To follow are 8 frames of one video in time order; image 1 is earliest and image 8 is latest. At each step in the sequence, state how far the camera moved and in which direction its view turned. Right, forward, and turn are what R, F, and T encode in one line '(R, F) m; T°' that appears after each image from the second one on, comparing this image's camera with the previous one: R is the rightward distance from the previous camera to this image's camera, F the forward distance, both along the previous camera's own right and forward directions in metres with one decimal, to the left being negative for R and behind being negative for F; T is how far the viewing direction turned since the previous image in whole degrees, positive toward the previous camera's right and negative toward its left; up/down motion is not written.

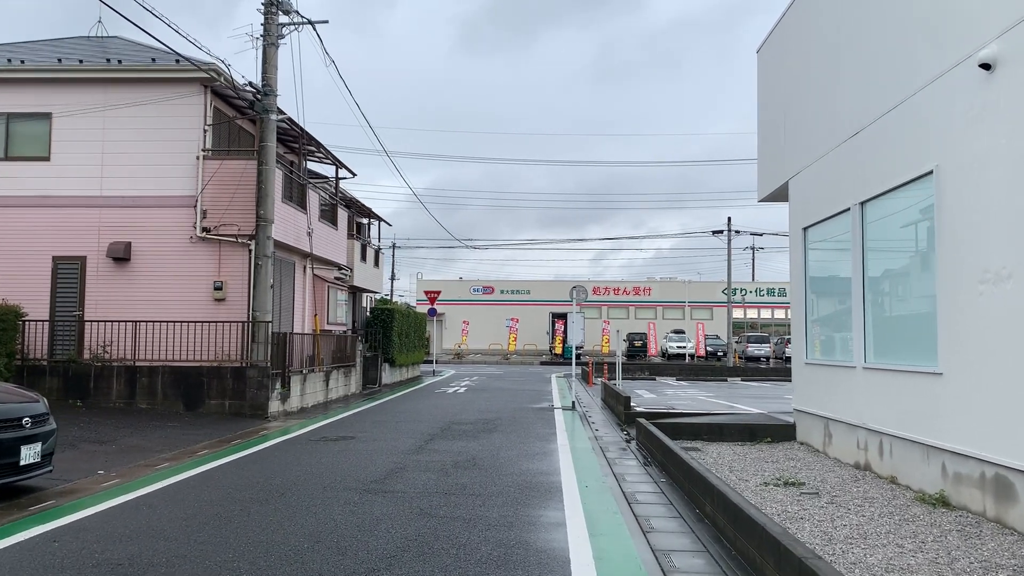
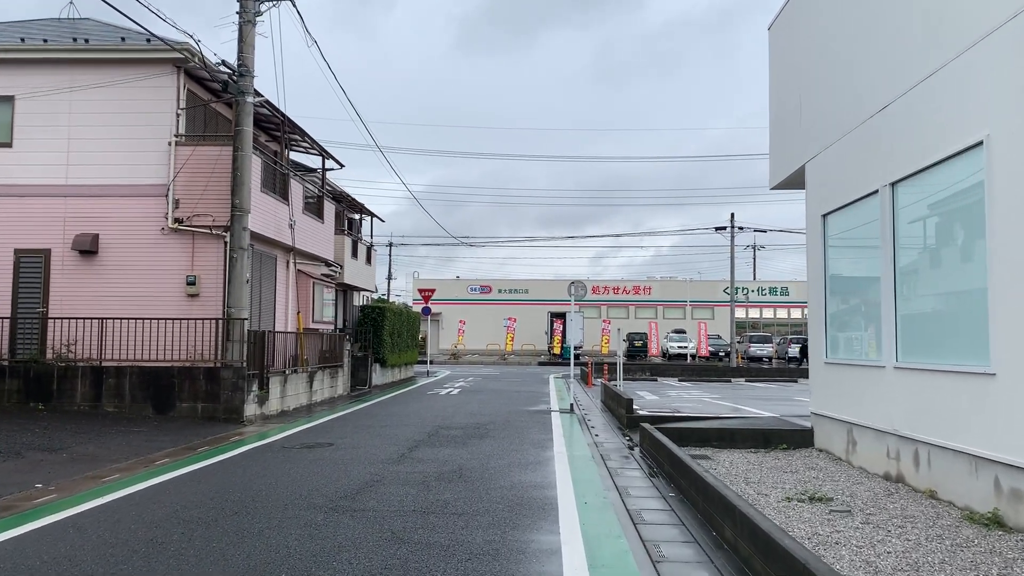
(+0.1, +0.9) m; 0°
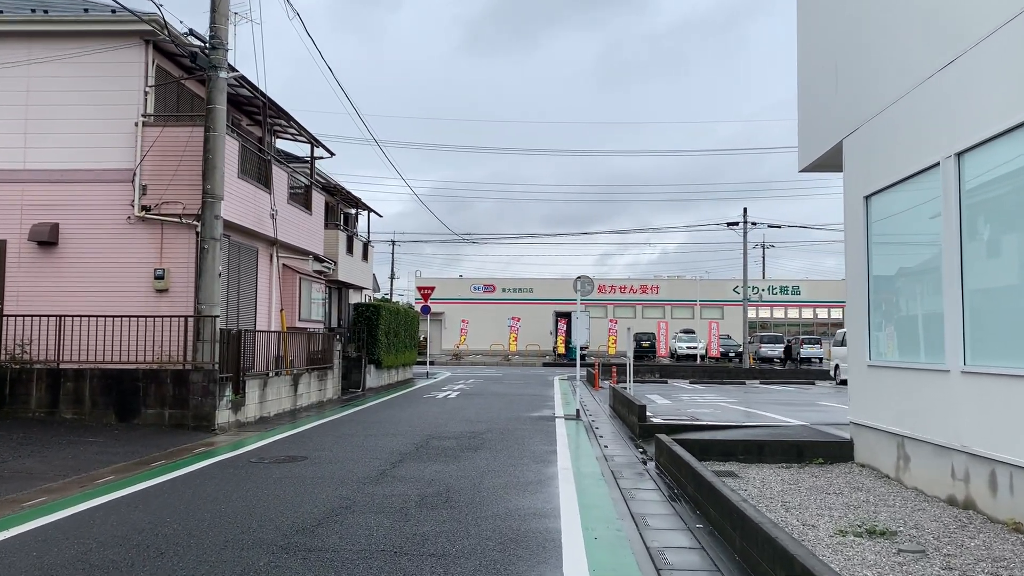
(+0.1, +1.1) m; 0°
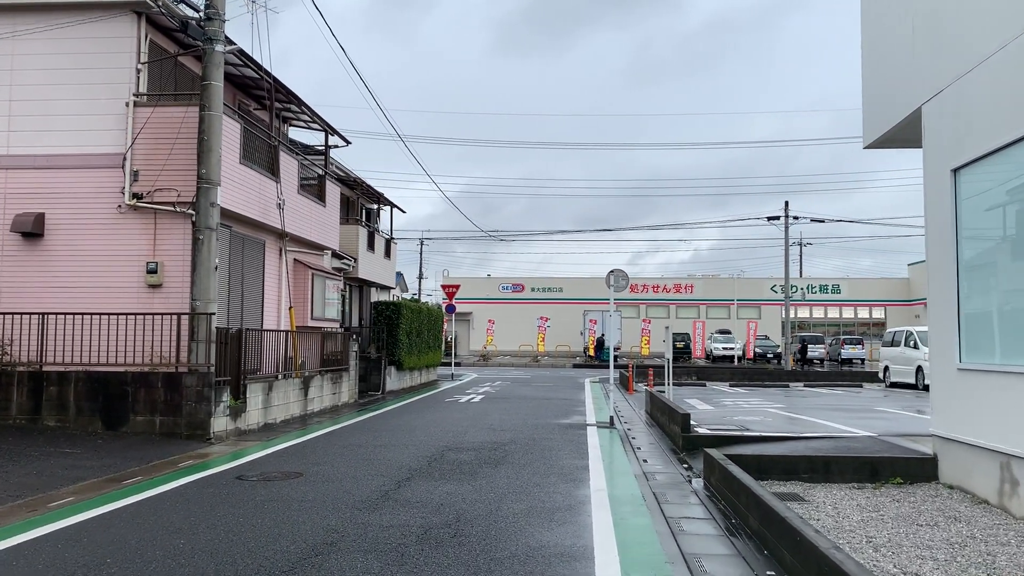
(+0.1, +1.1) m; -2°
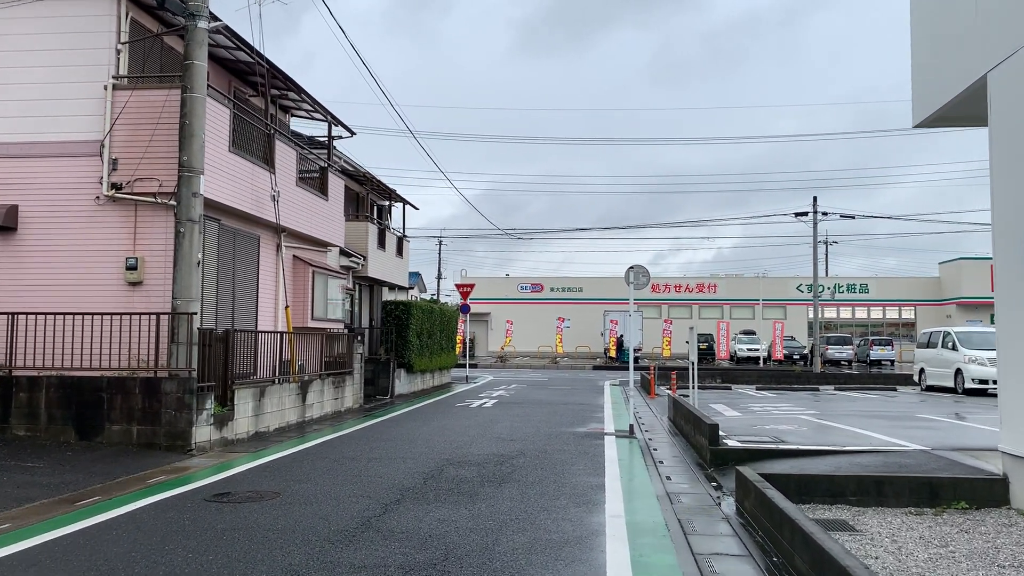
(+0.1, +0.9) m; -1°
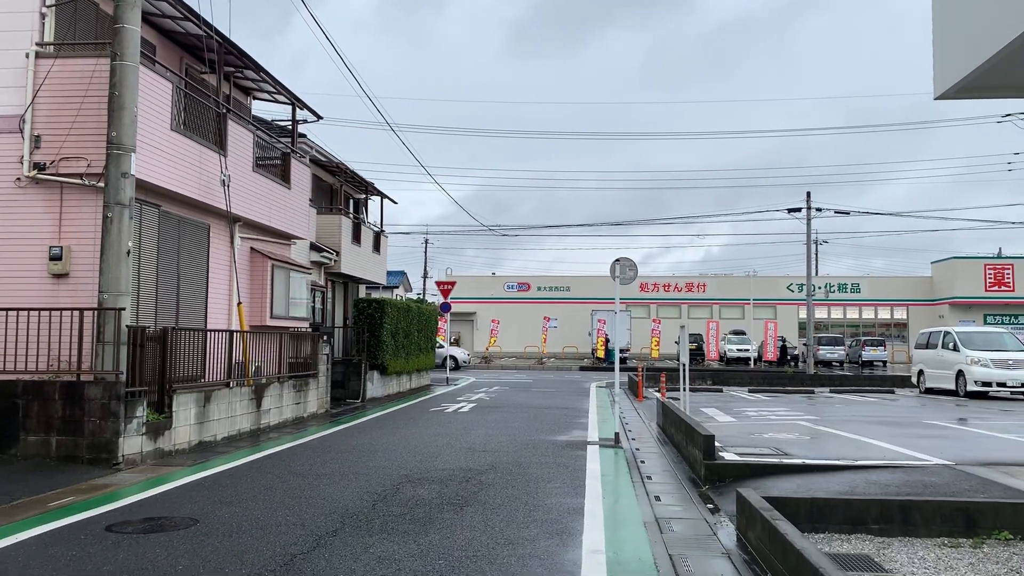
(+0.2, +1.0) m; +1°
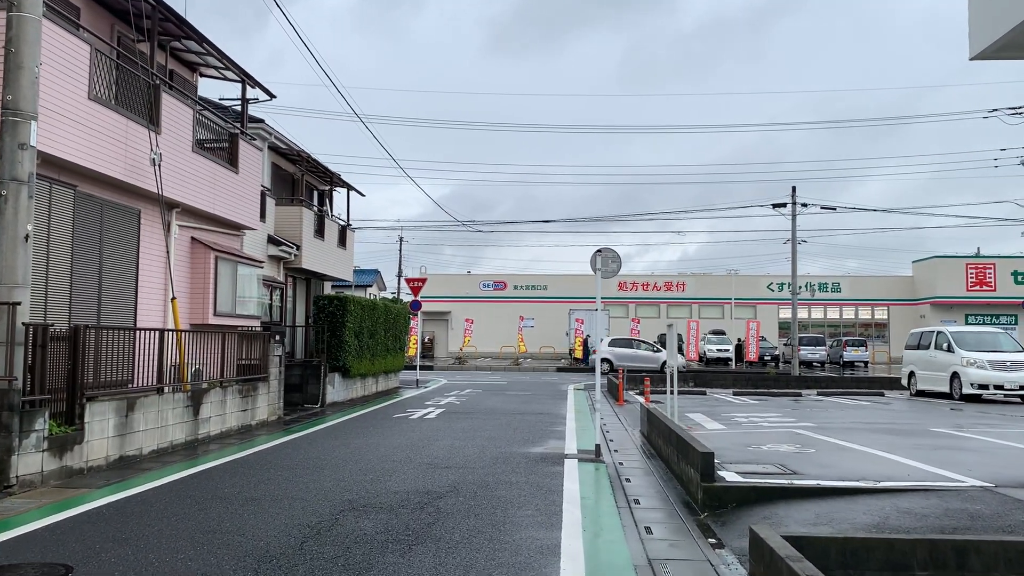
(+0.1, +1.1) m; +1°
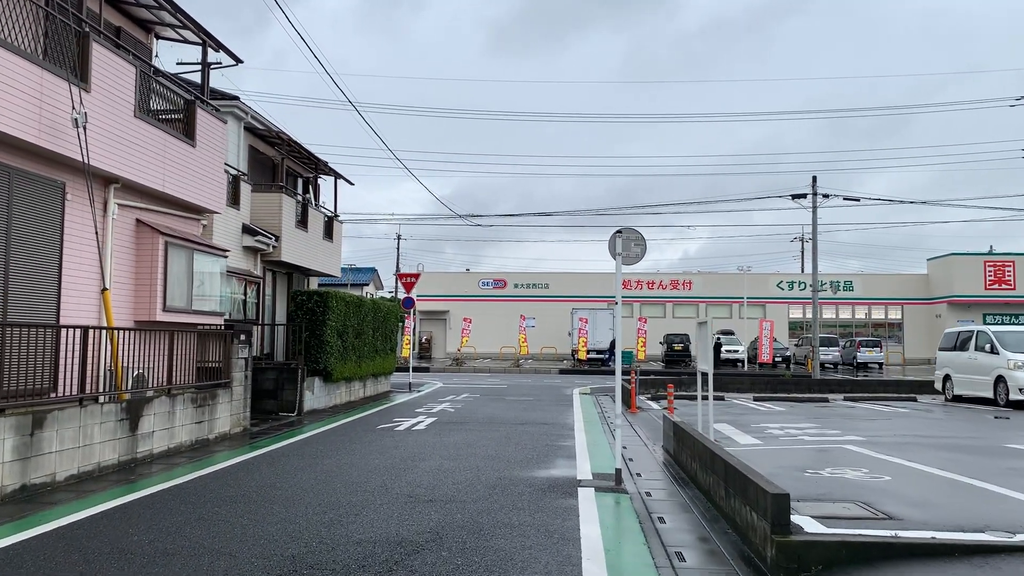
(0.0, +1.6) m; 0°
